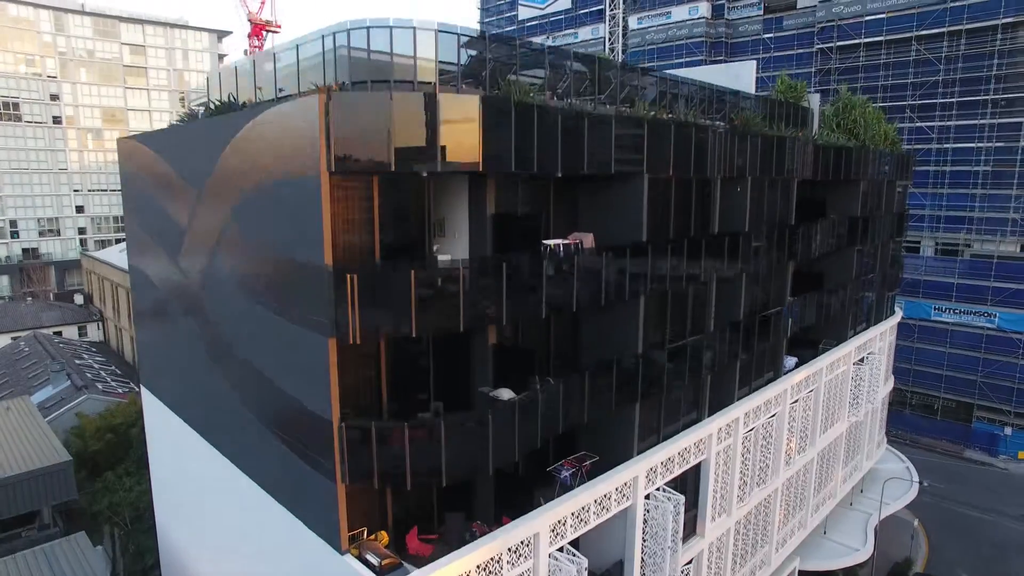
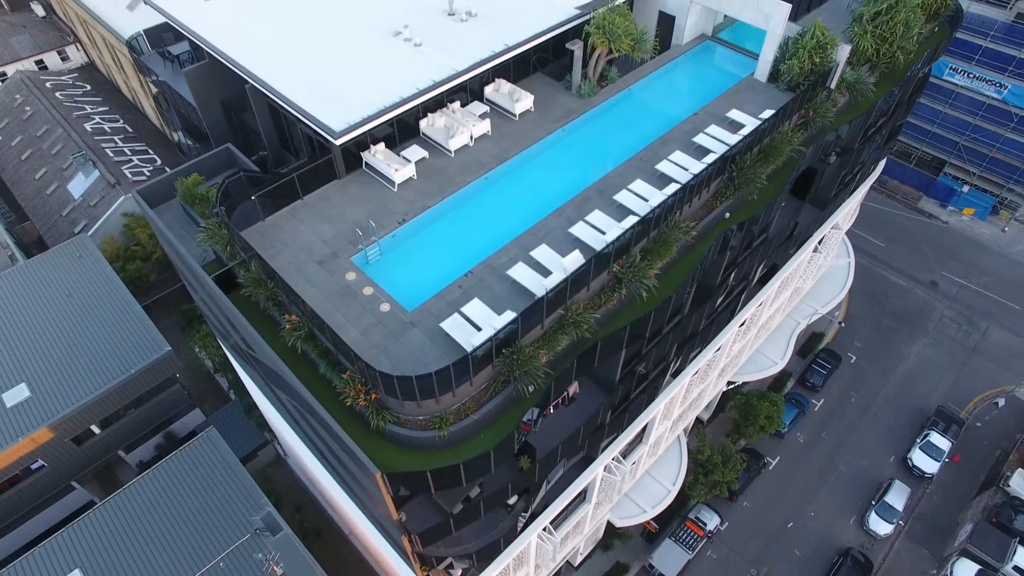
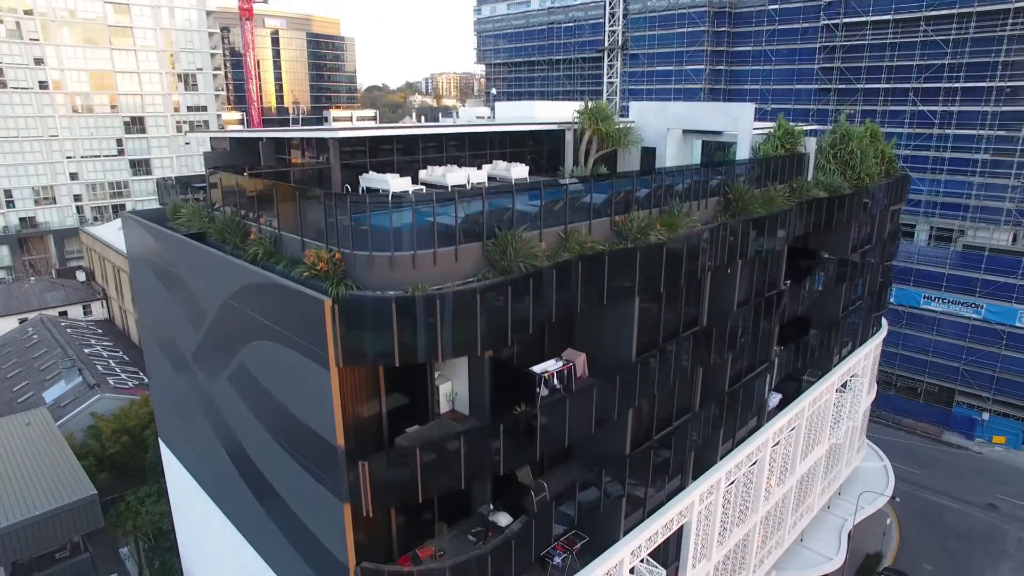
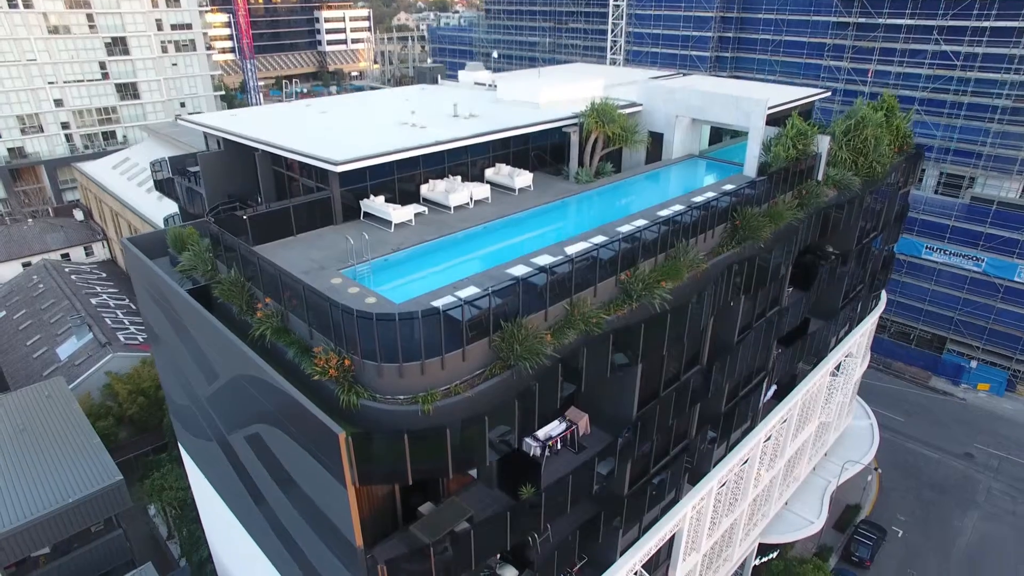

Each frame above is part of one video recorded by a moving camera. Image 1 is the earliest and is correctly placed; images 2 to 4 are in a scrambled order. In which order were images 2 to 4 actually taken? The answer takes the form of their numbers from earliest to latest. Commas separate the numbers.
3, 4, 2
